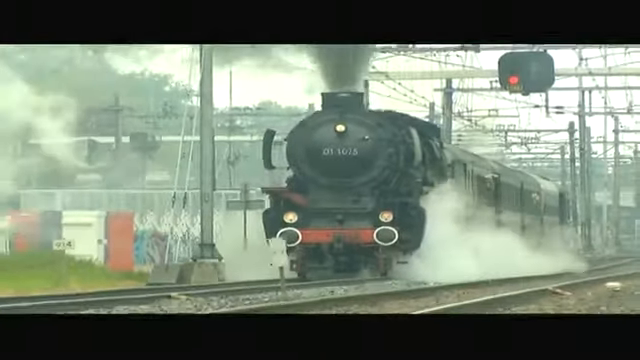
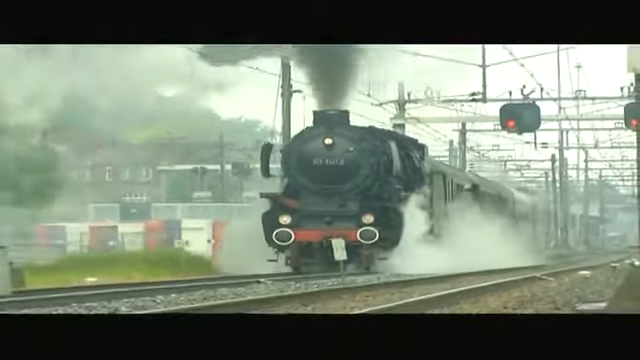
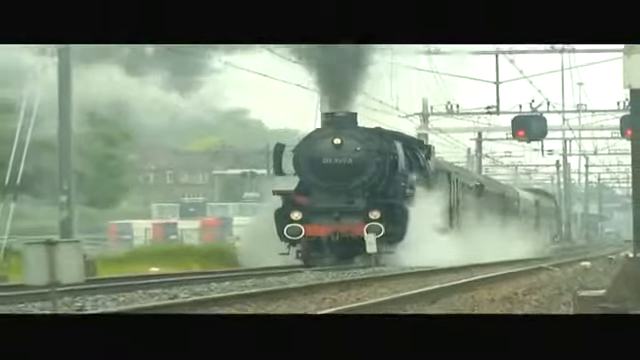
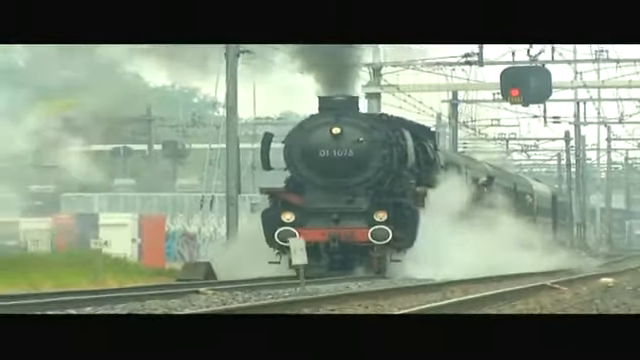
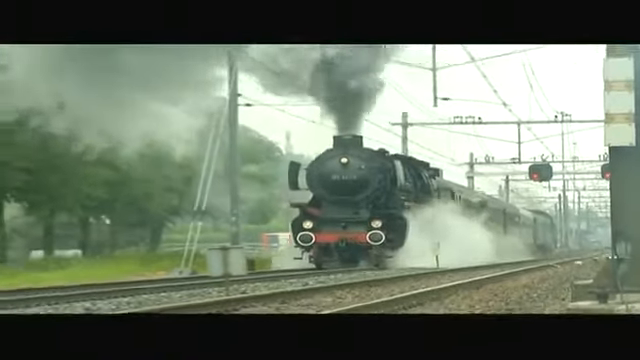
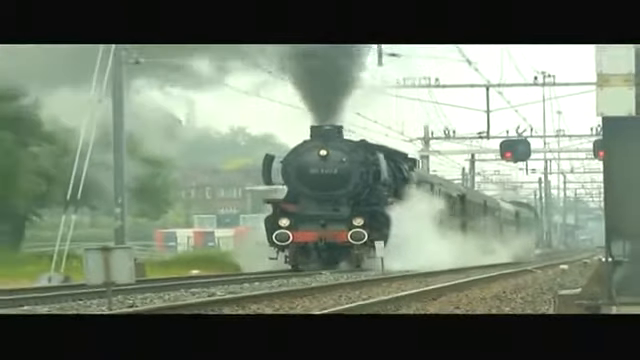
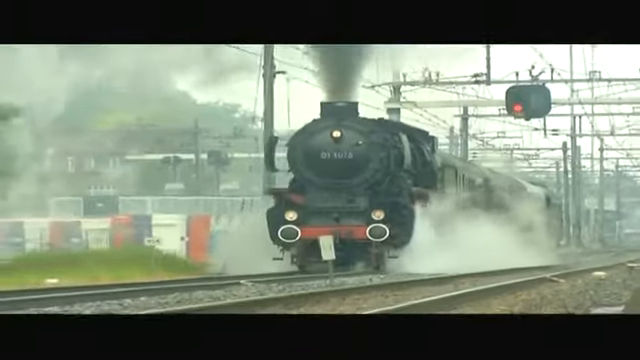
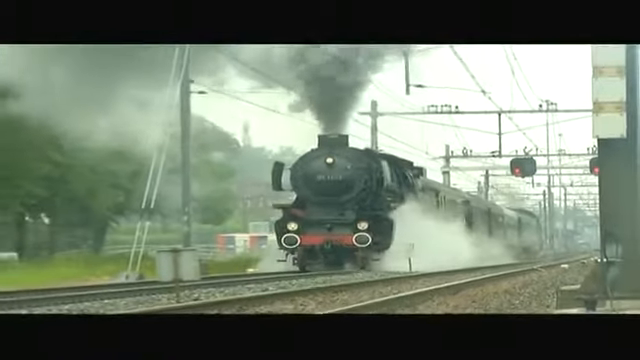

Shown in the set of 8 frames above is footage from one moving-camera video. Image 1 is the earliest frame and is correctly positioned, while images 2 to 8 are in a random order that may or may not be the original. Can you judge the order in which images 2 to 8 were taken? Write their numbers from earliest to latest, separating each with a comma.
4, 7, 2, 3, 6, 8, 5
